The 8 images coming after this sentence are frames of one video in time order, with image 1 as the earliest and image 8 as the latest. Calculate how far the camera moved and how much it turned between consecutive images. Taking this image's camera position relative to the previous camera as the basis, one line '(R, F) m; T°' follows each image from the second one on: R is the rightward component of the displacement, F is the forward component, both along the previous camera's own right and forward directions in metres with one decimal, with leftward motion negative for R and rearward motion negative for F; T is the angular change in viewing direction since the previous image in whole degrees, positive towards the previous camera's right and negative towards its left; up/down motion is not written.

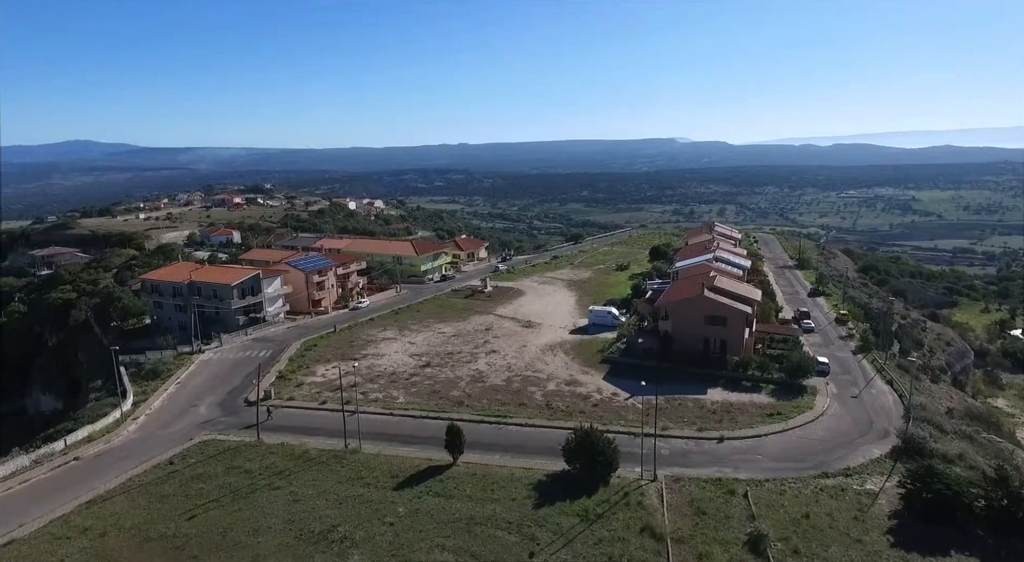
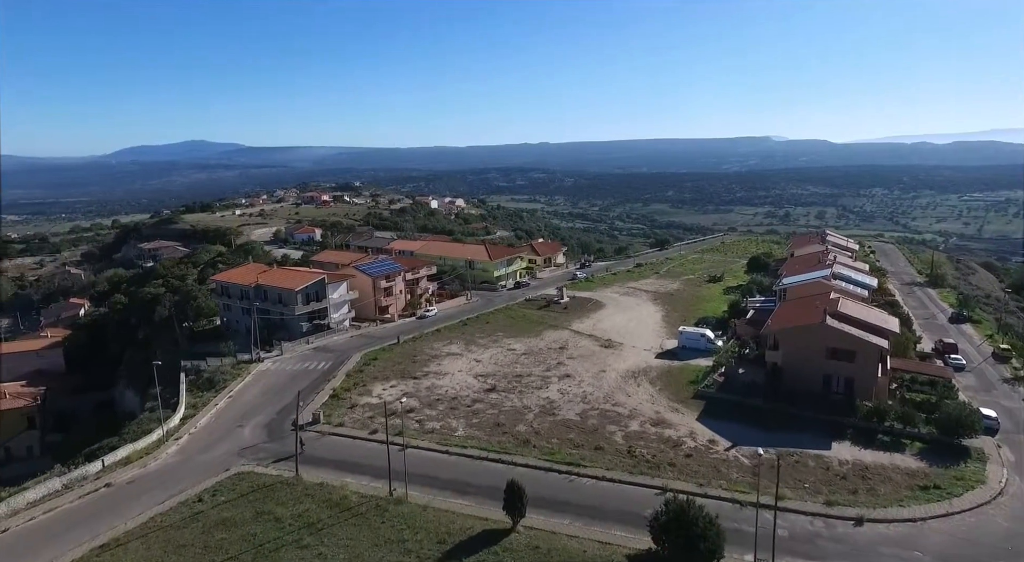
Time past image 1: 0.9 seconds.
(0.0, +3.2) m; -7°
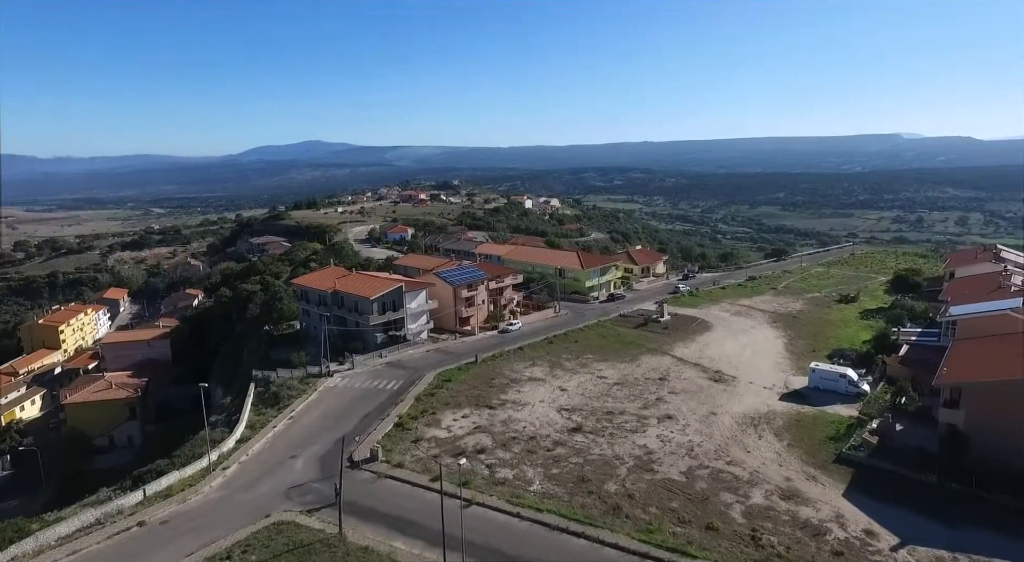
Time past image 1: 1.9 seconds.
(0.0, +3.6) m; -8°
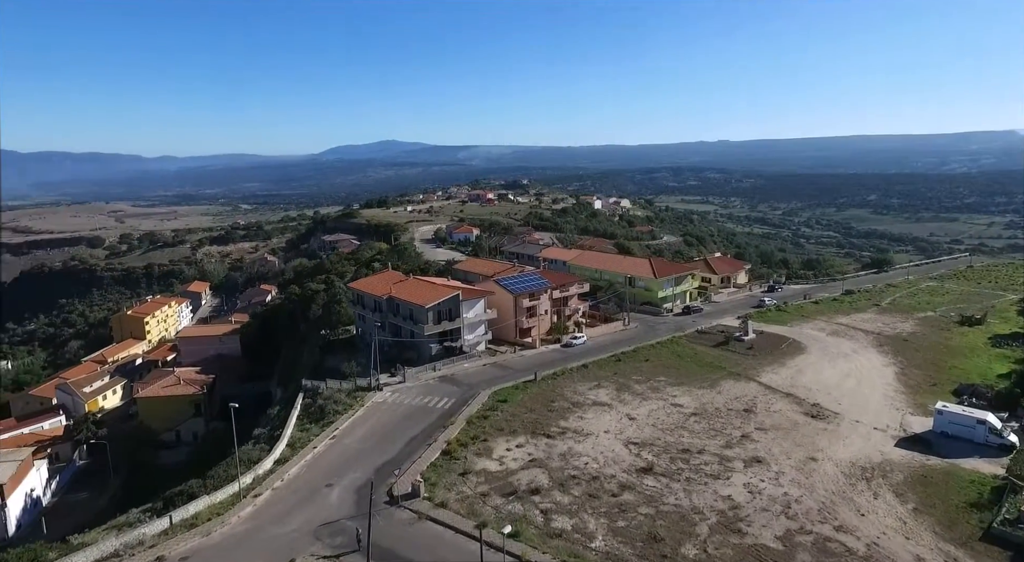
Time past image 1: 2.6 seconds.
(+0.1, +2.5) m; -6°
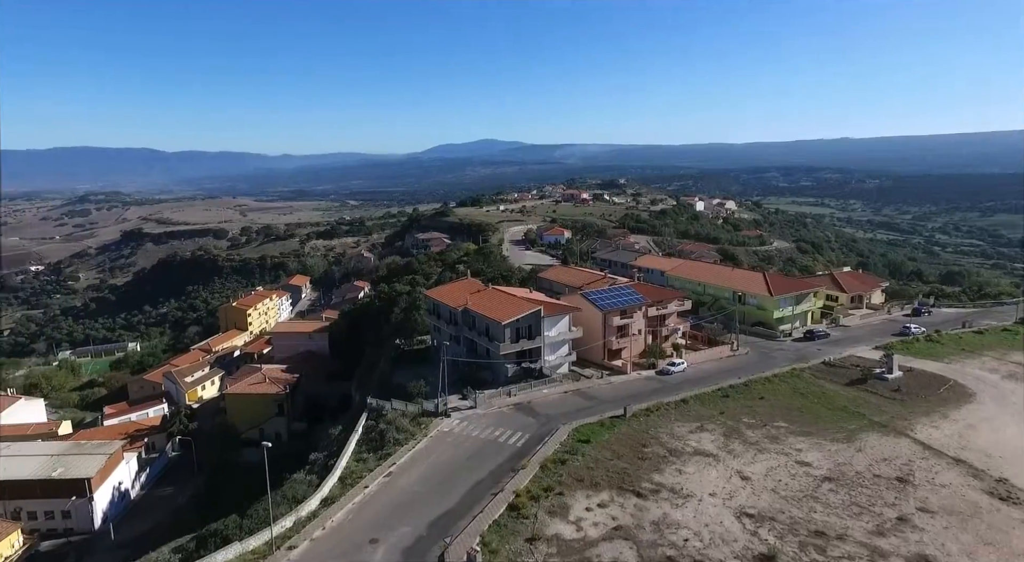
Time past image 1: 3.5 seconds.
(+0.2, +3.5) m; -8°
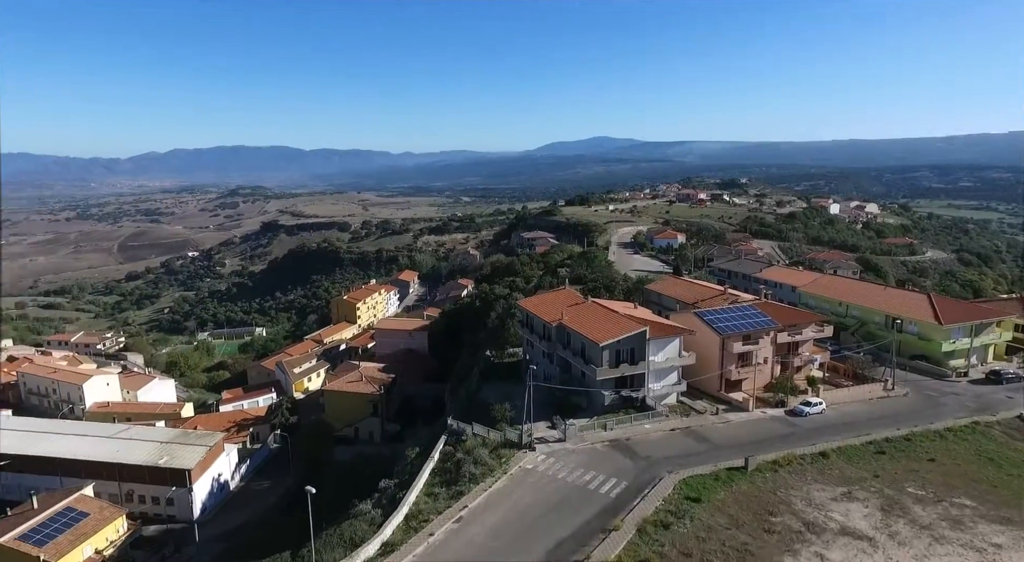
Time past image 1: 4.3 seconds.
(+0.2, +3.2) m; -10°
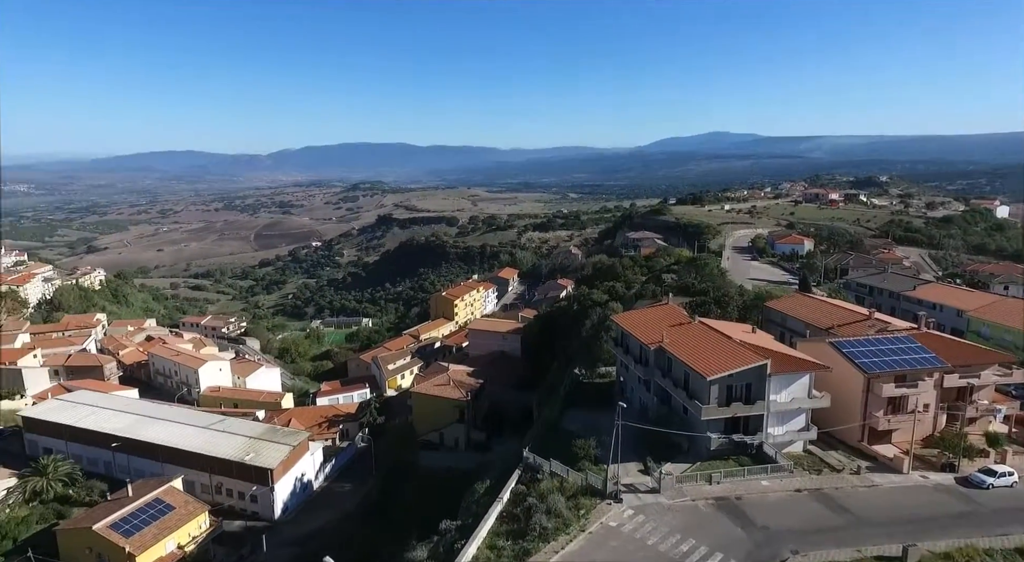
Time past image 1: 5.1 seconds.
(+0.5, +3.3) m; -9°
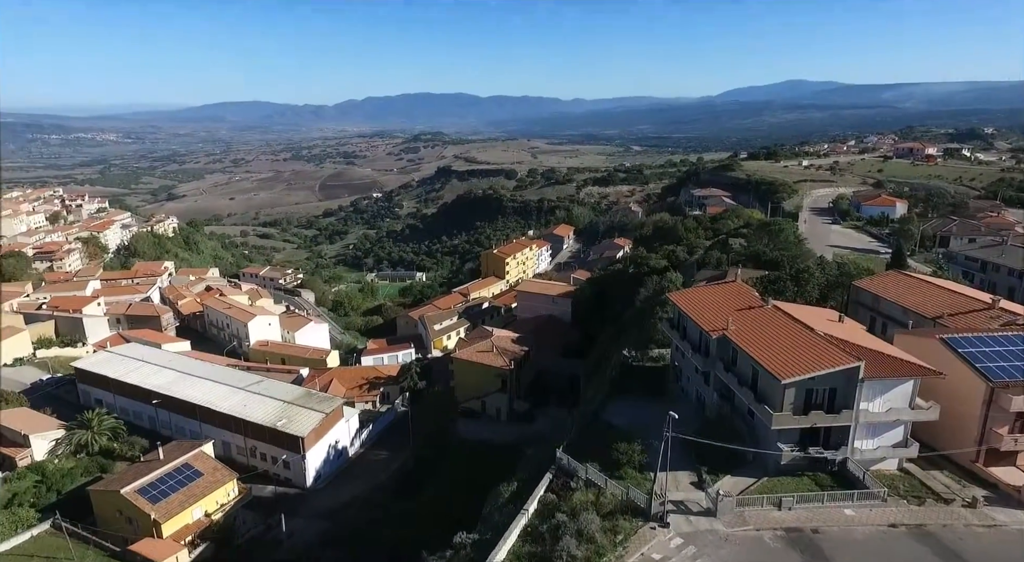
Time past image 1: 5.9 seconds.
(+0.6, +3.0) m; -5°
